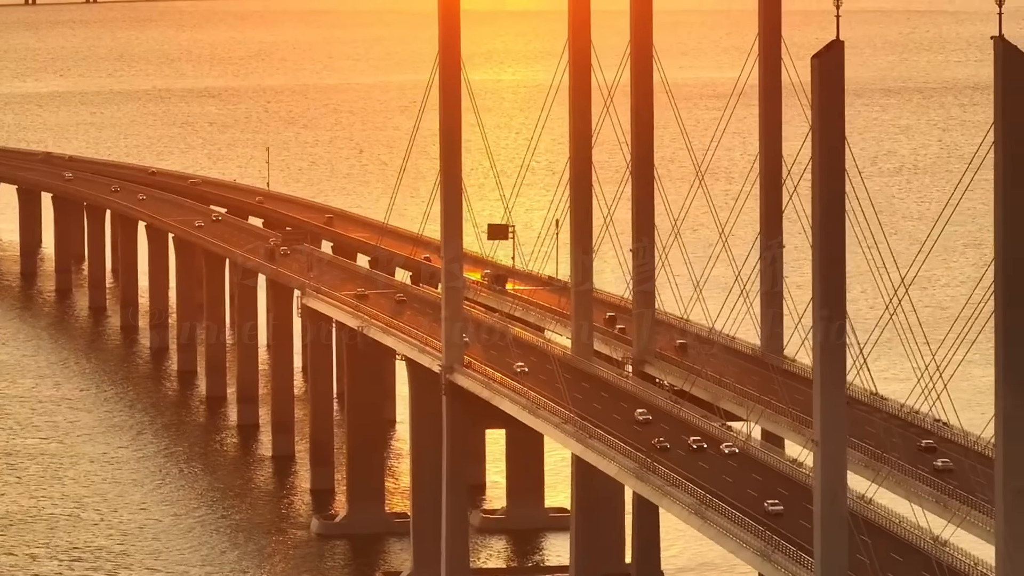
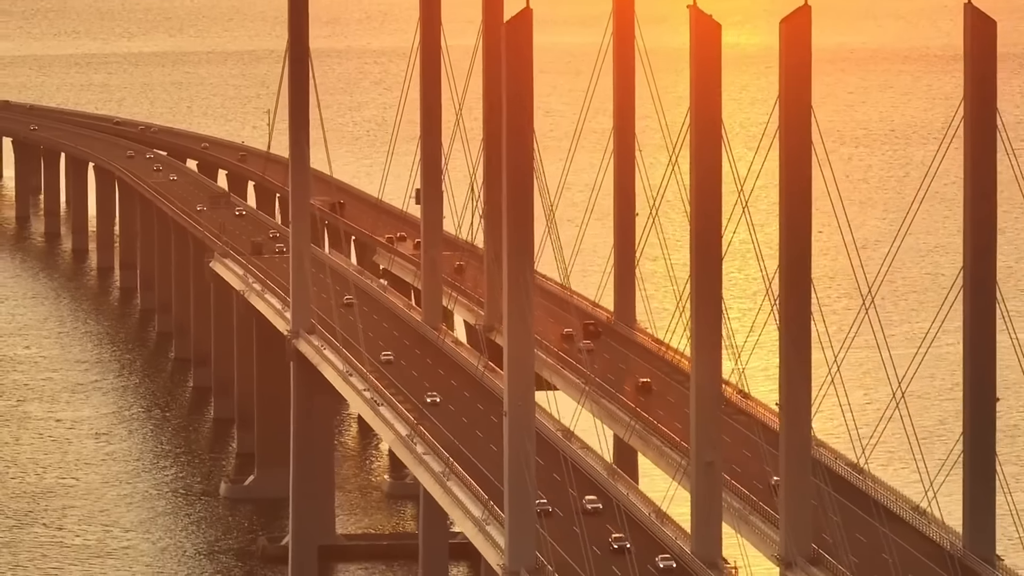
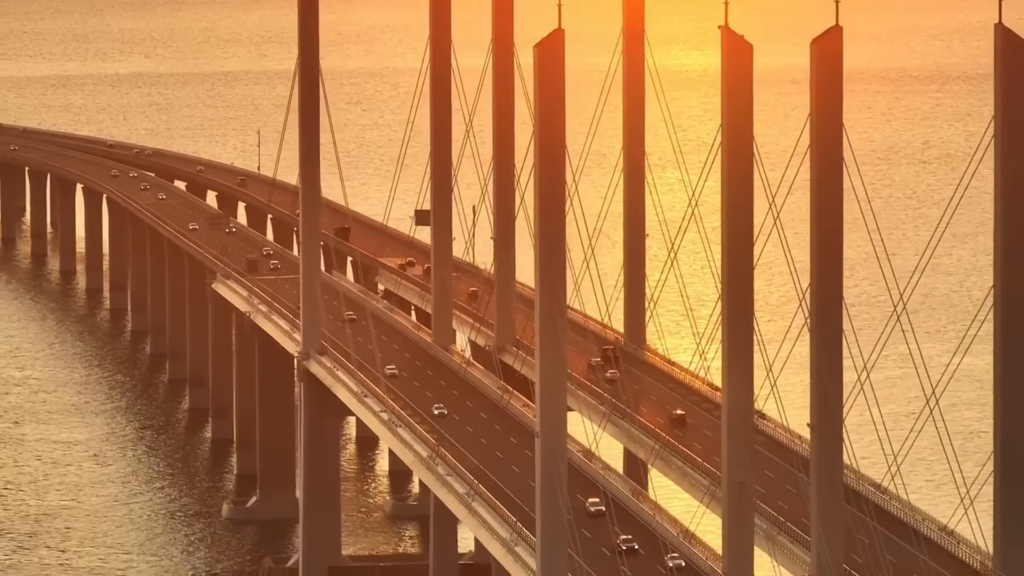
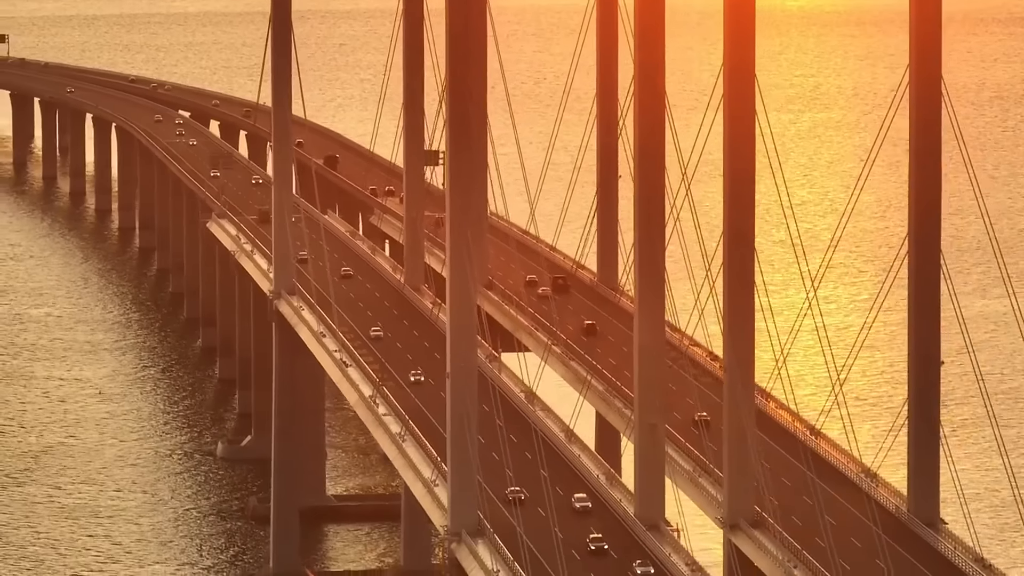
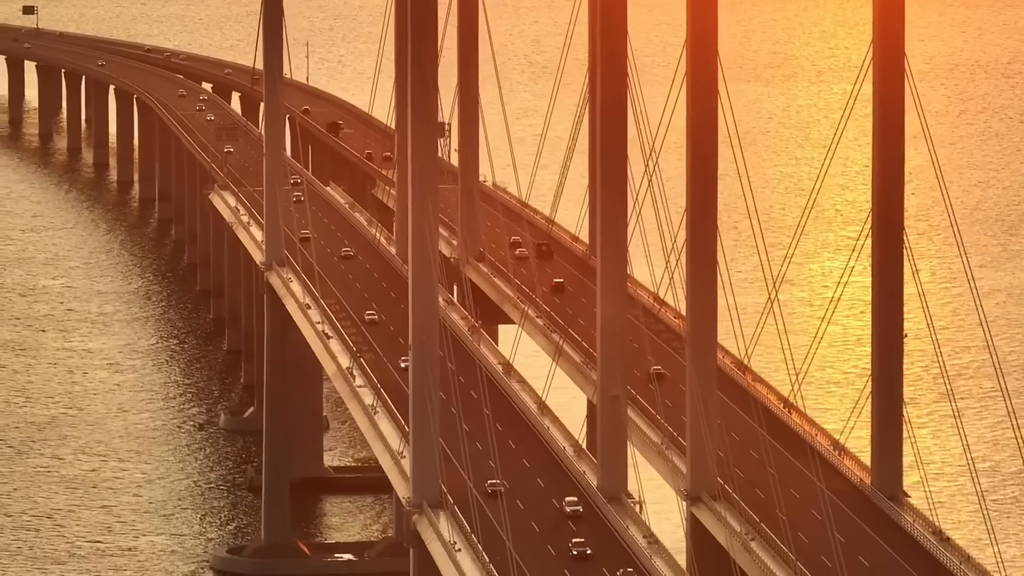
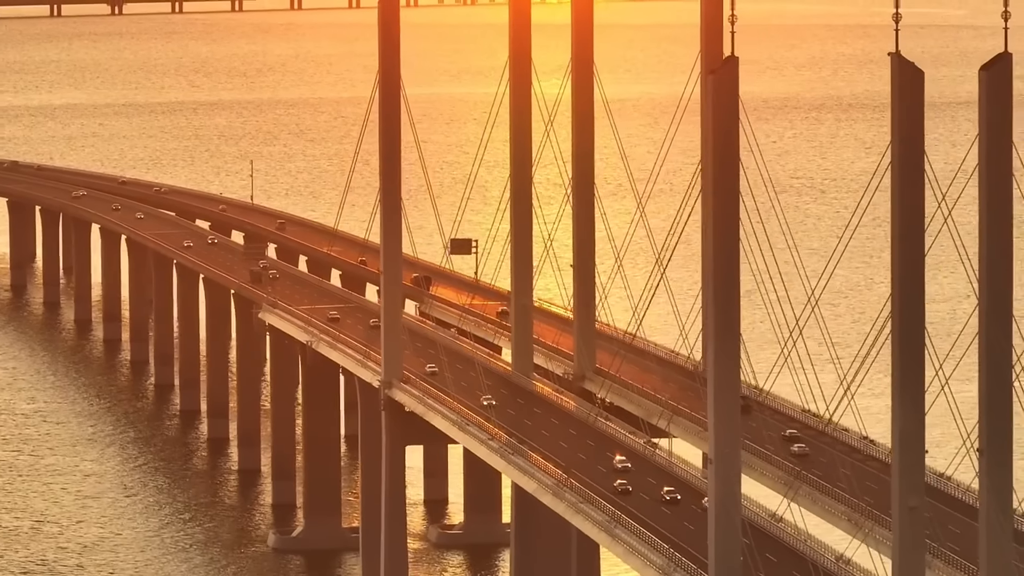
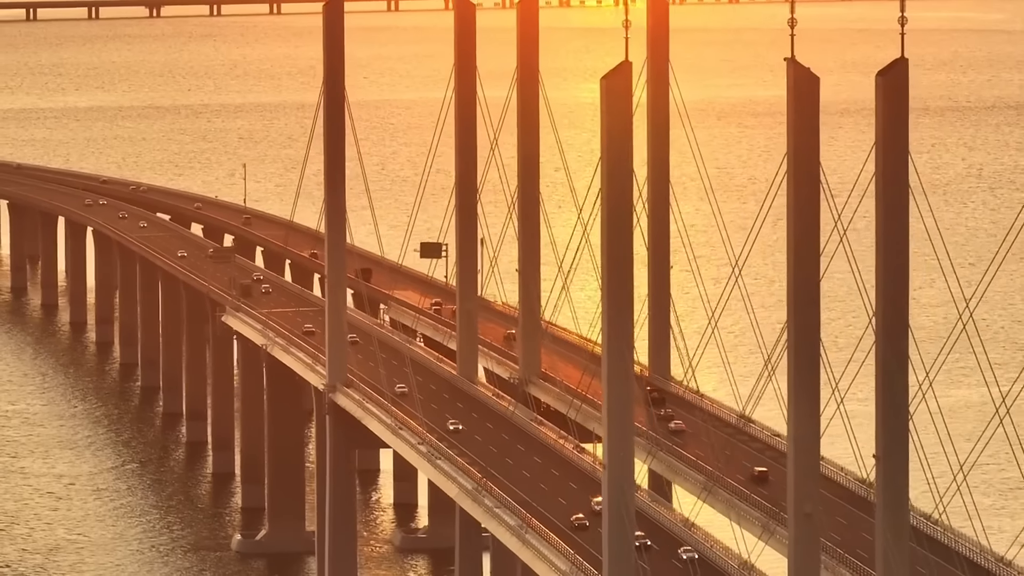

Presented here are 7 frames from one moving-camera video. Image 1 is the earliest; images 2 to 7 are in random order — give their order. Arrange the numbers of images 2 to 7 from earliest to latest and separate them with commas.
6, 7, 3, 2, 4, 5
